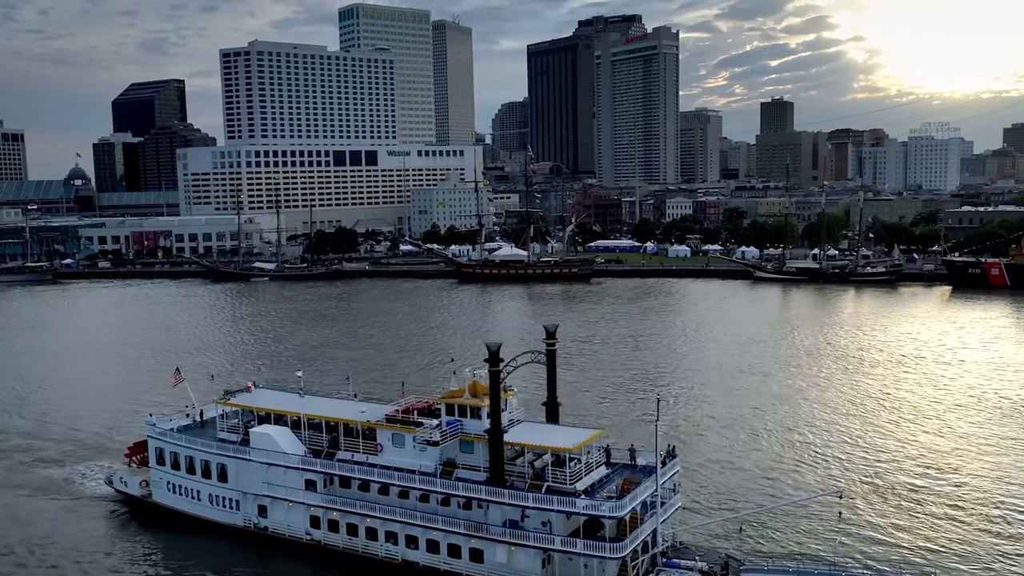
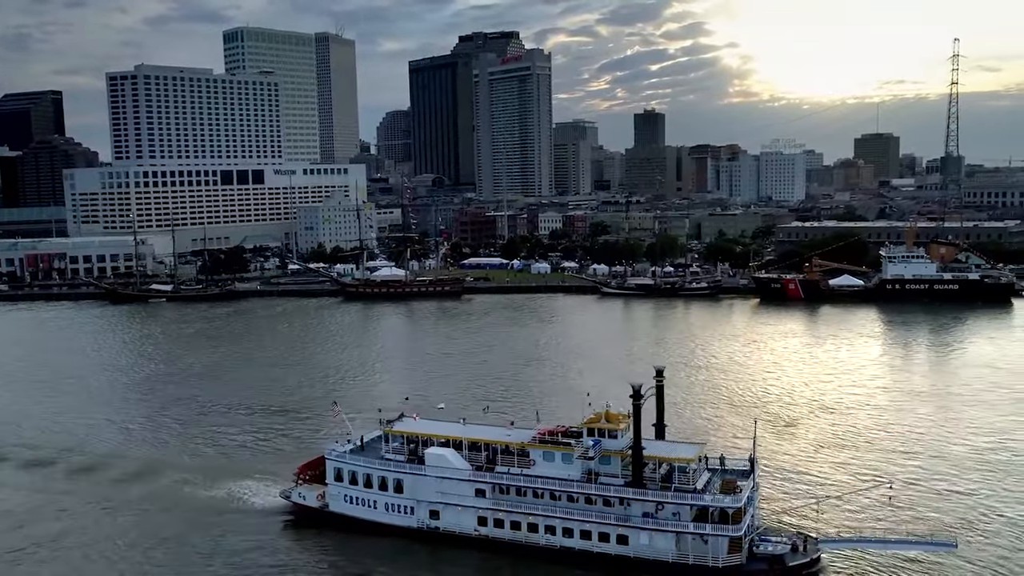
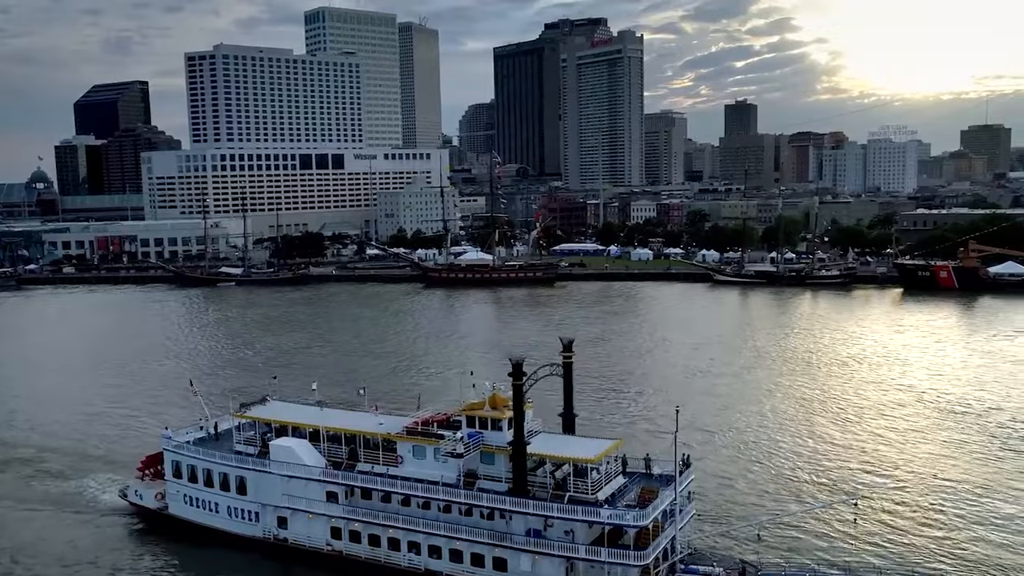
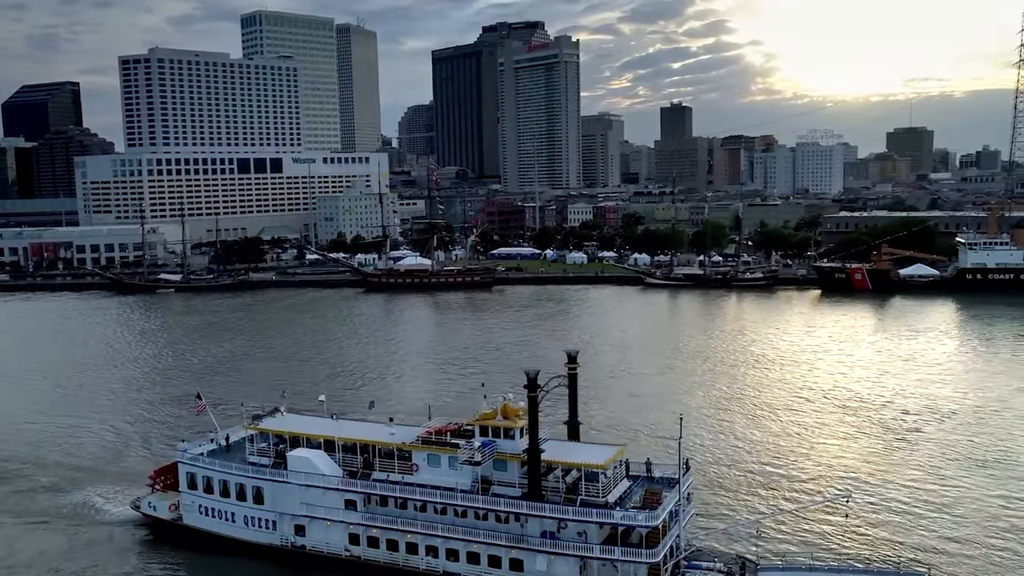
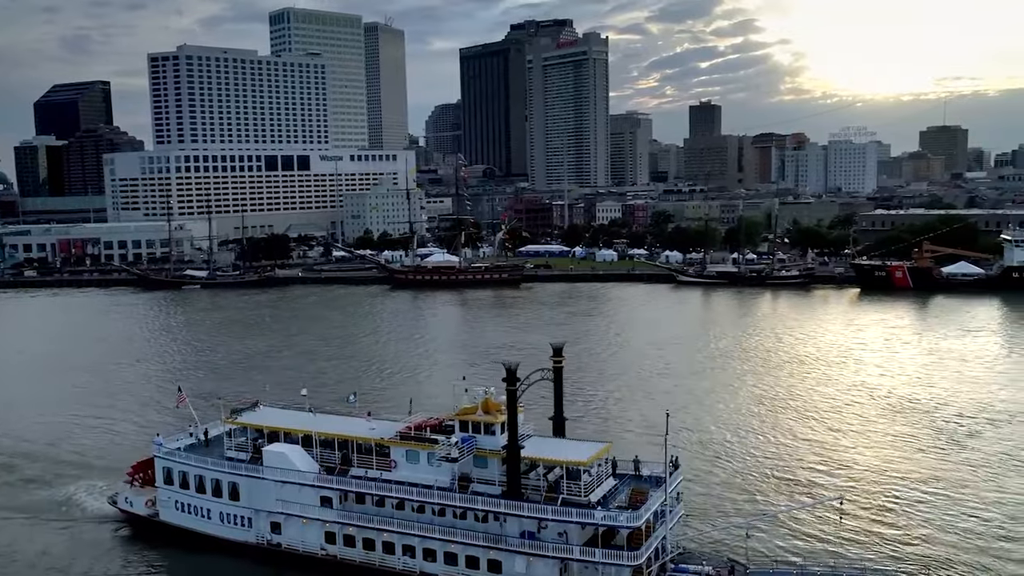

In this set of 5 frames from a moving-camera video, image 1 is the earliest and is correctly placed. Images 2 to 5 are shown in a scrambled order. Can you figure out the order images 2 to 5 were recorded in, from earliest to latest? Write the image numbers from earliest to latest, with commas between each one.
3, 5, 4, 2
